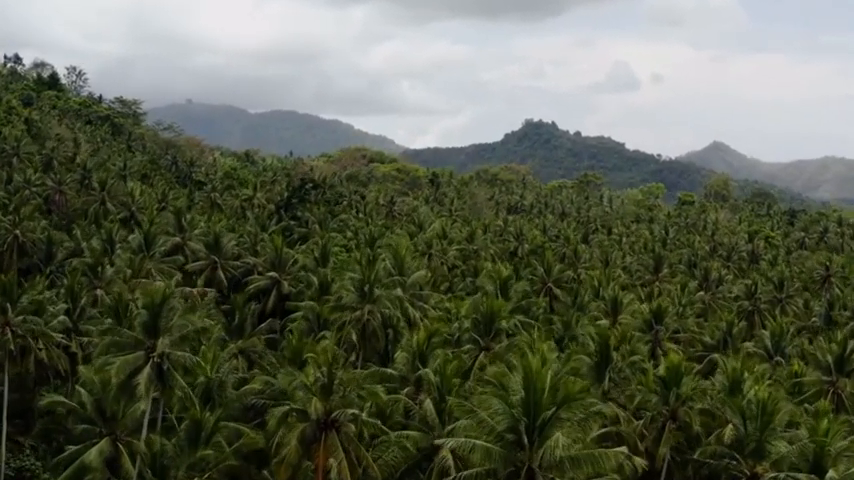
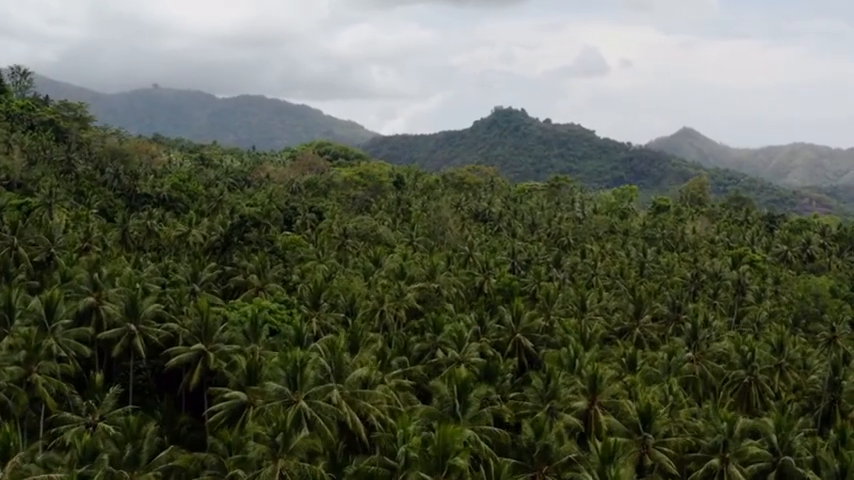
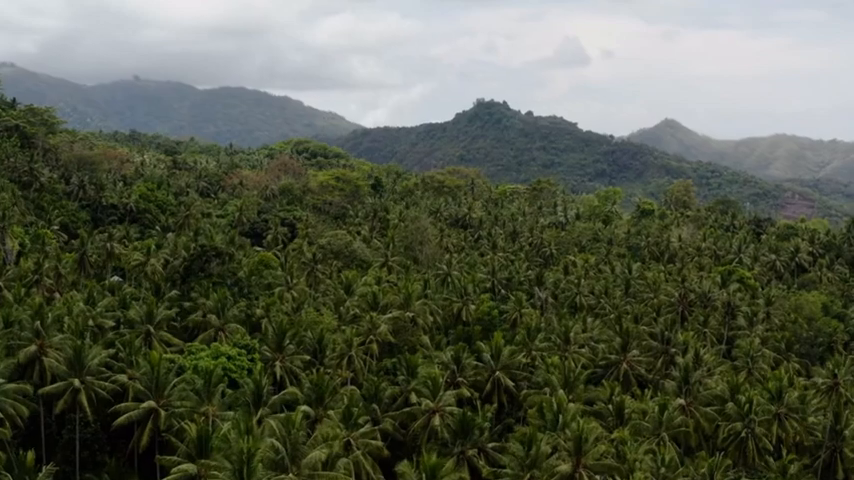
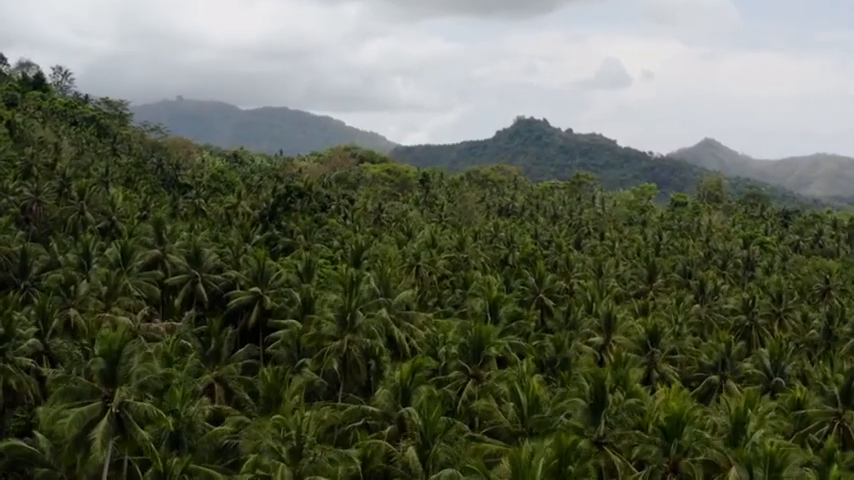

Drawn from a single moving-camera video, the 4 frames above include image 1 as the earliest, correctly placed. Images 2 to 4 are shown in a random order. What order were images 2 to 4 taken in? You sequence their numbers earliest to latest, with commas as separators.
4, 2, 3
